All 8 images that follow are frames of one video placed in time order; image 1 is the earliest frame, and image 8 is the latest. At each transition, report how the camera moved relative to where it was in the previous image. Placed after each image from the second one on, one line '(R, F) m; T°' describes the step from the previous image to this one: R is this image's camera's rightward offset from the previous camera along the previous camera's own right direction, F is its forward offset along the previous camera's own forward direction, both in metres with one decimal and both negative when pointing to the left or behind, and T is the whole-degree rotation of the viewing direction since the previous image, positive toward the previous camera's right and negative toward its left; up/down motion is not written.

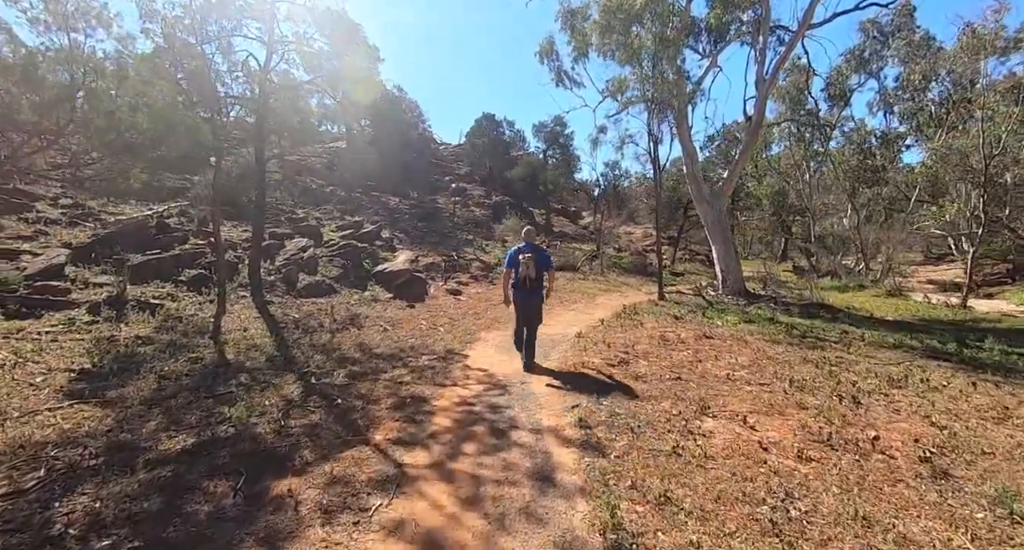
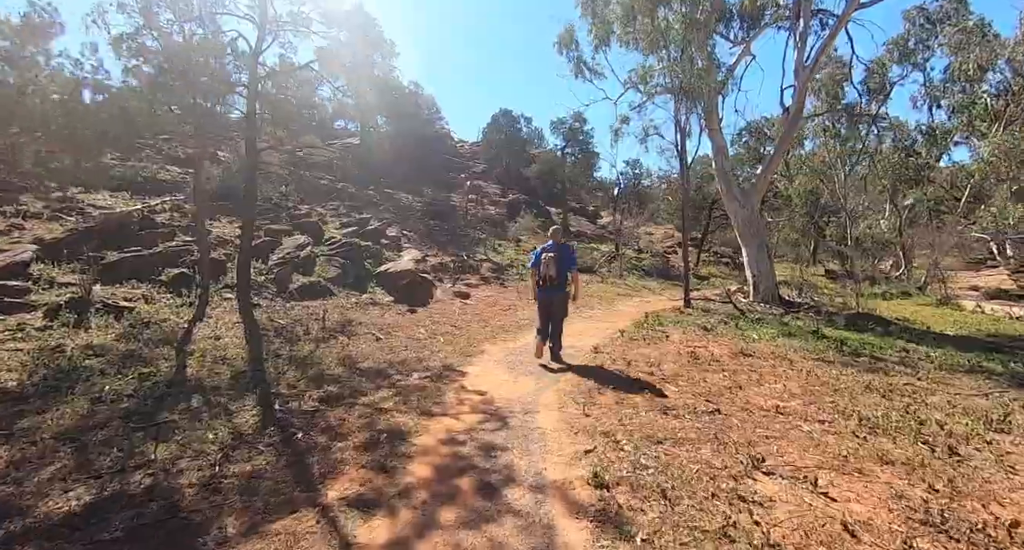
(+0.1, +1.0) m; -2°
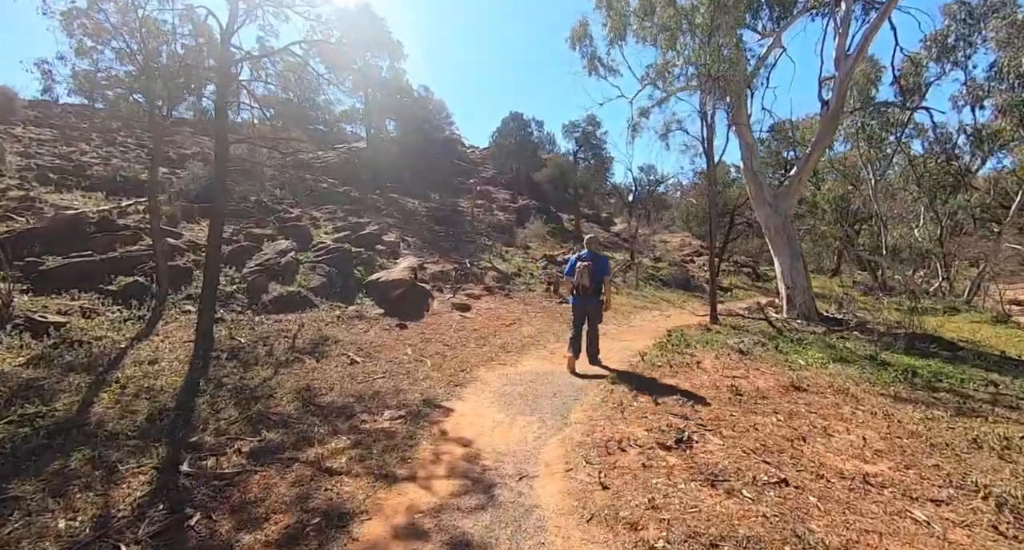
(+0.2, +1.2) m; -2°
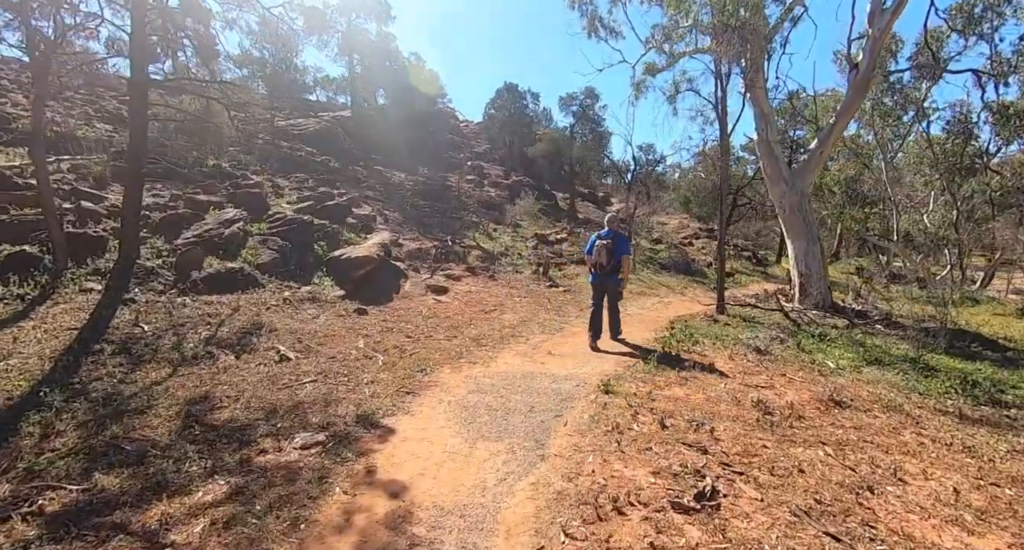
(+0.3, +1.3) m; +1°
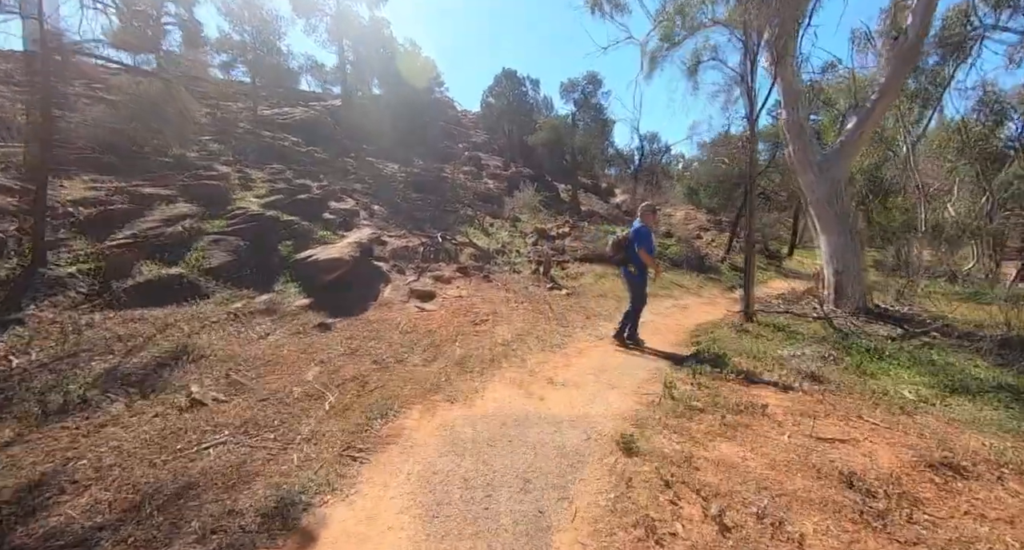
(+0.1, +1.3) m; 0°
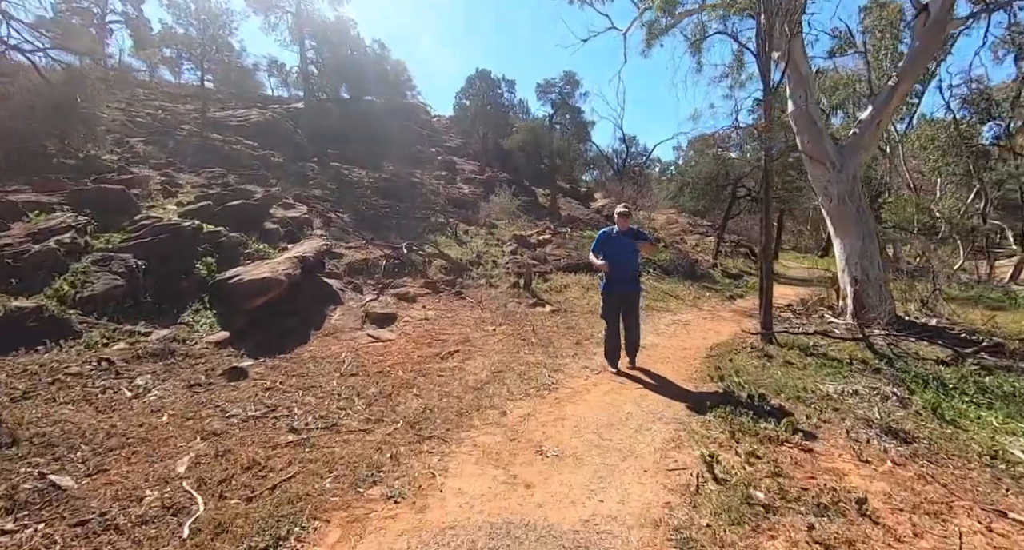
(+0.1, +1.4) m; +3°
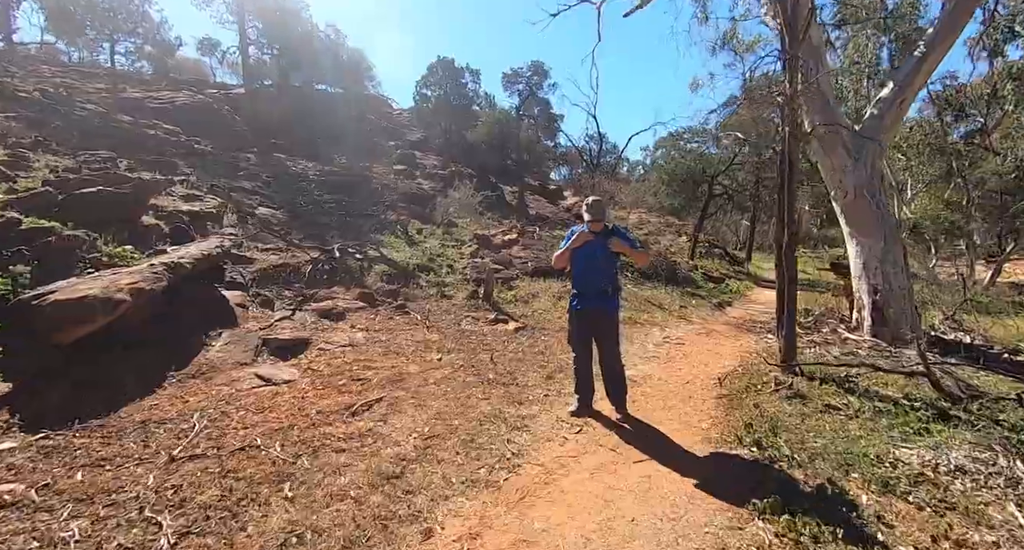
(+0.2, +1.8) m; +4°
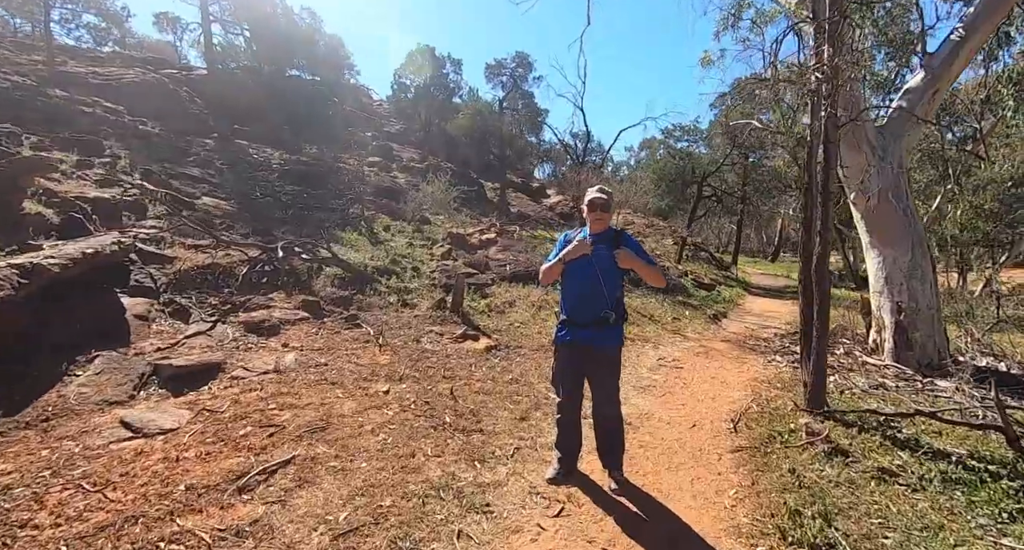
(+0.2, +1.1) m; +2°
